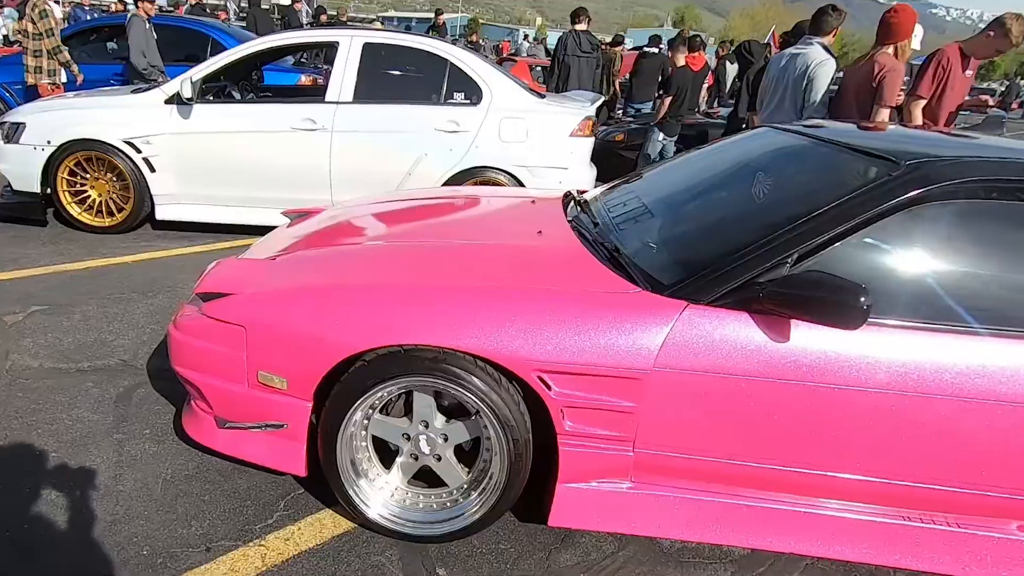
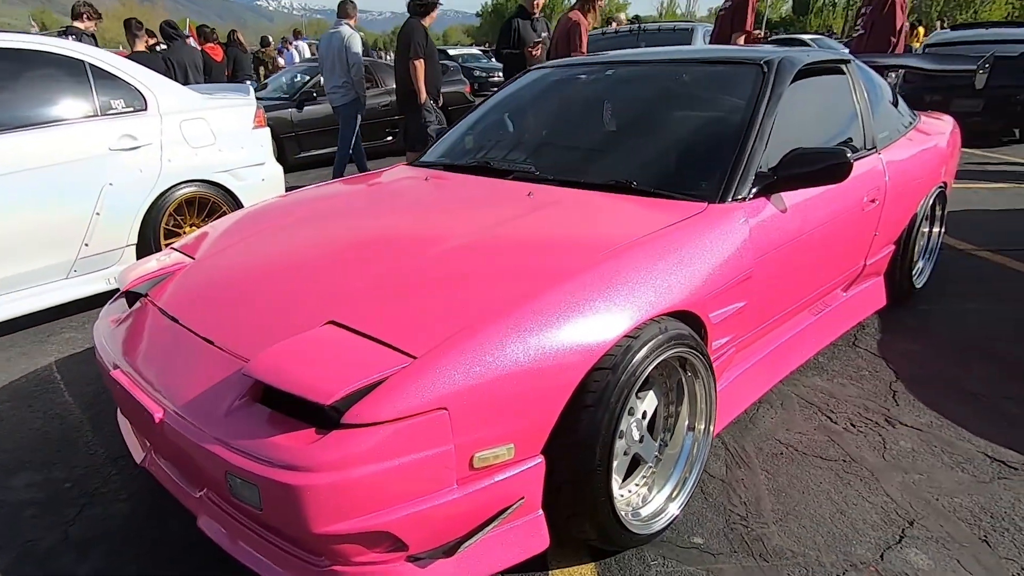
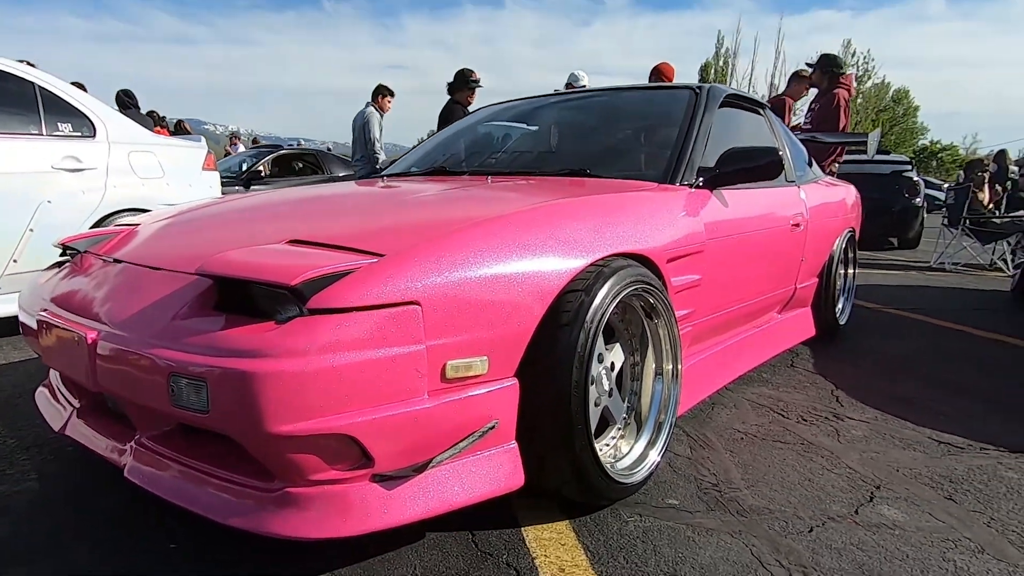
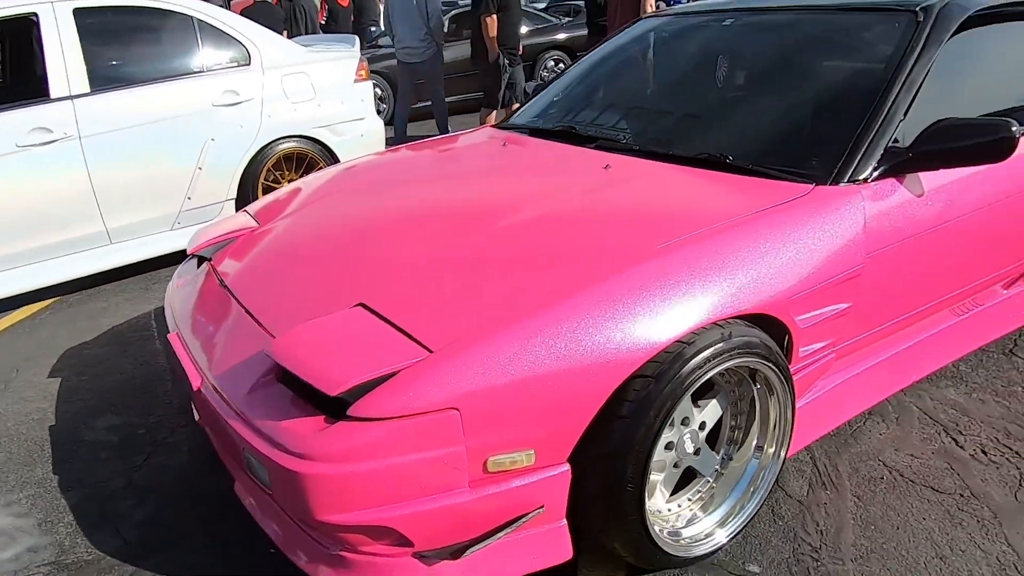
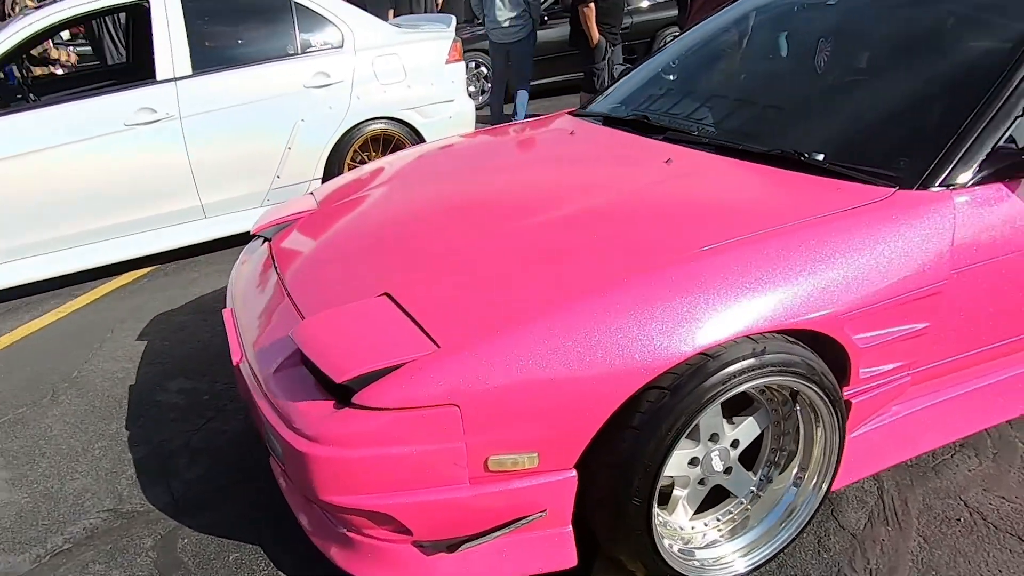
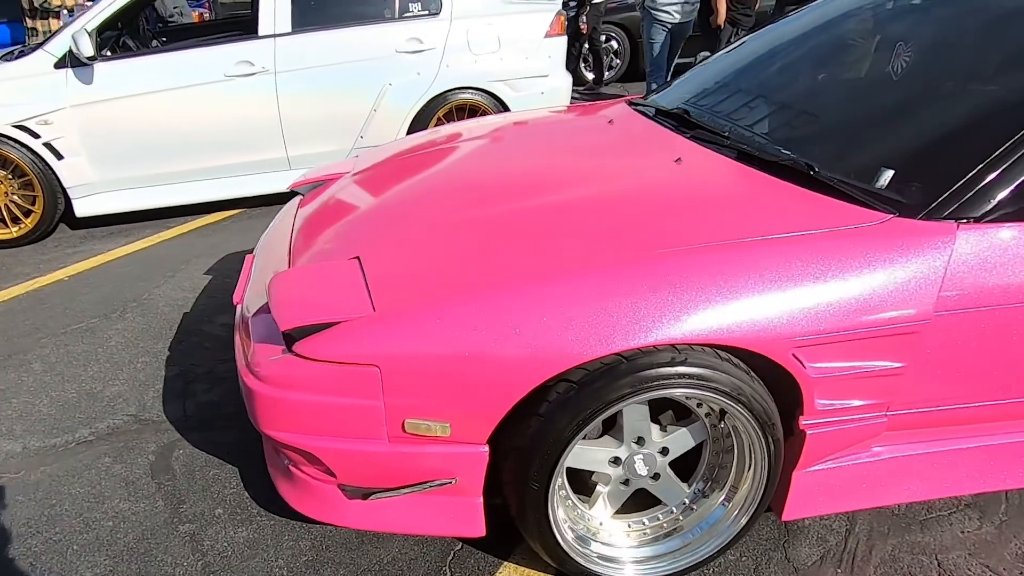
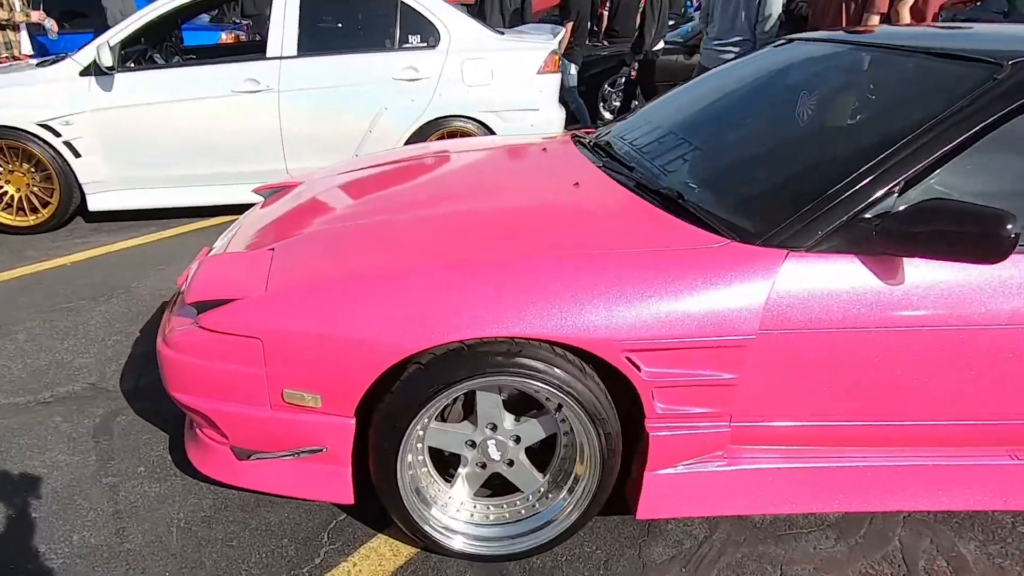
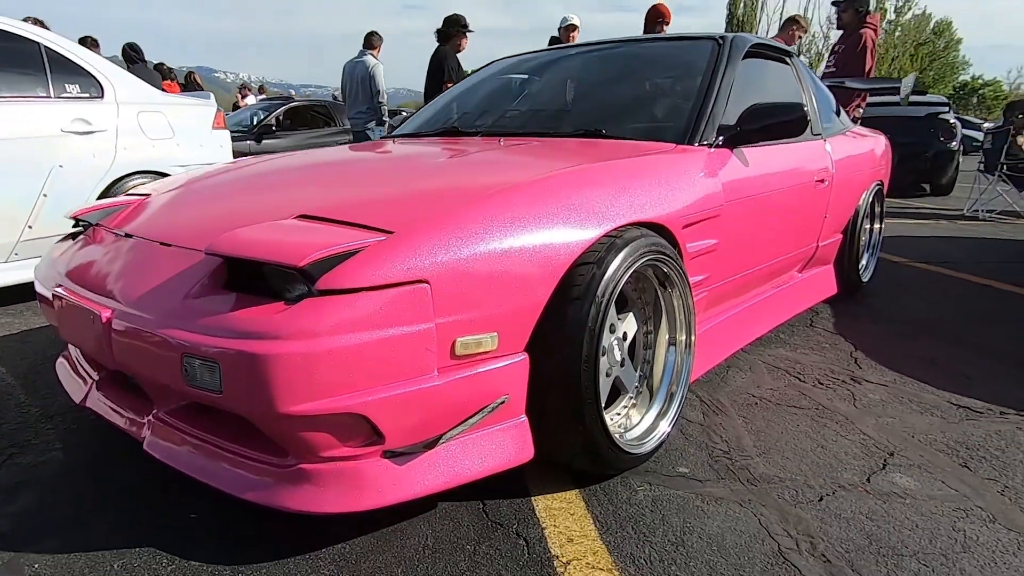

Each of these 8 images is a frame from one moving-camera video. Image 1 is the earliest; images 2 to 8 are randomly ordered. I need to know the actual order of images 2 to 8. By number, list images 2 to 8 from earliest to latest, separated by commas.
7, 6, 5, 4, 2, 8, 3
